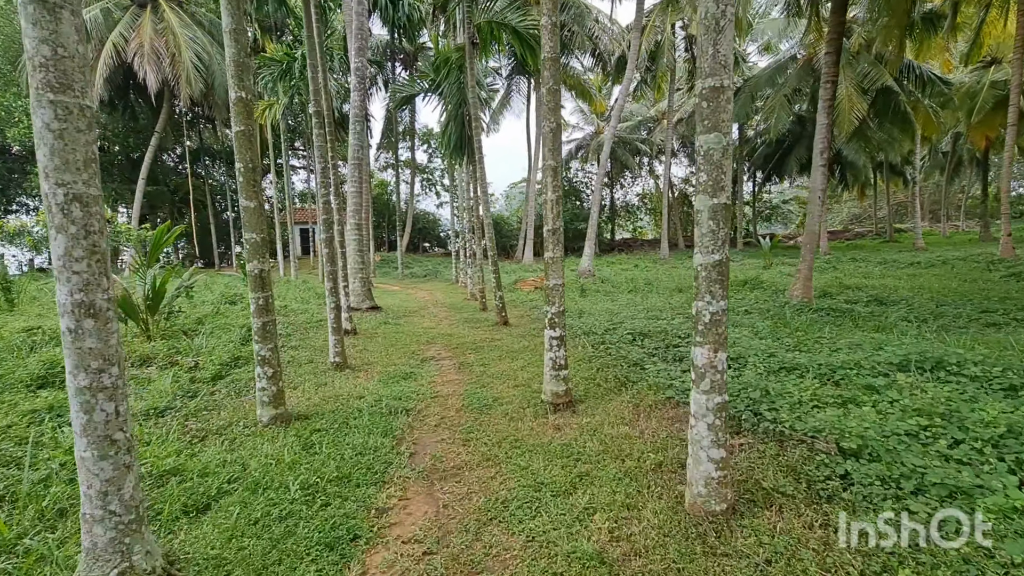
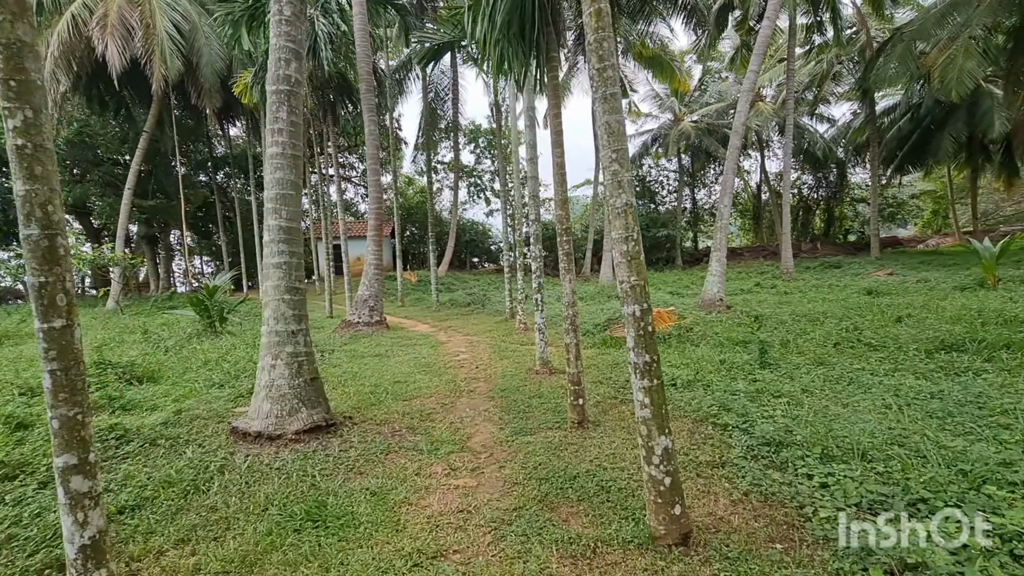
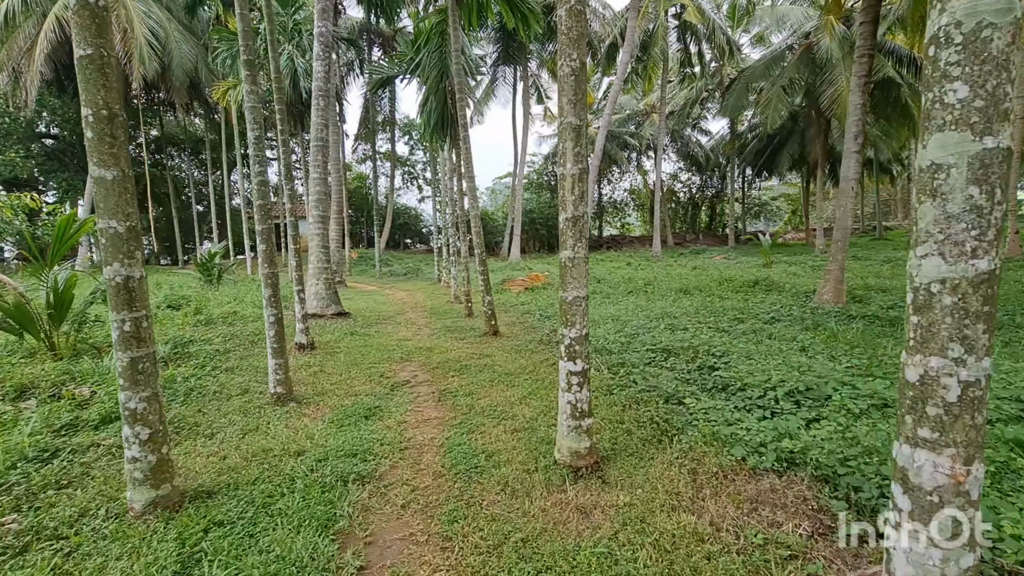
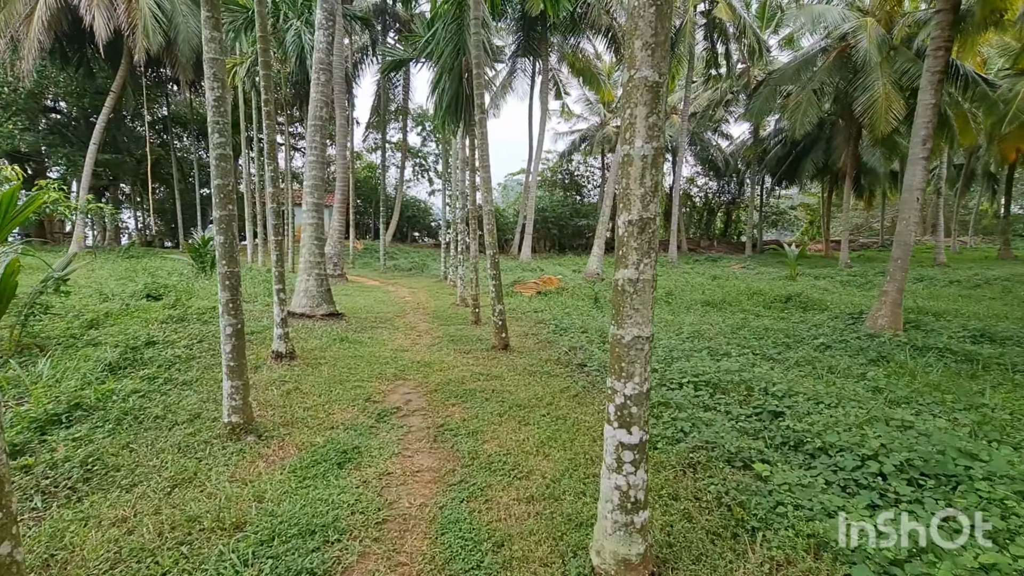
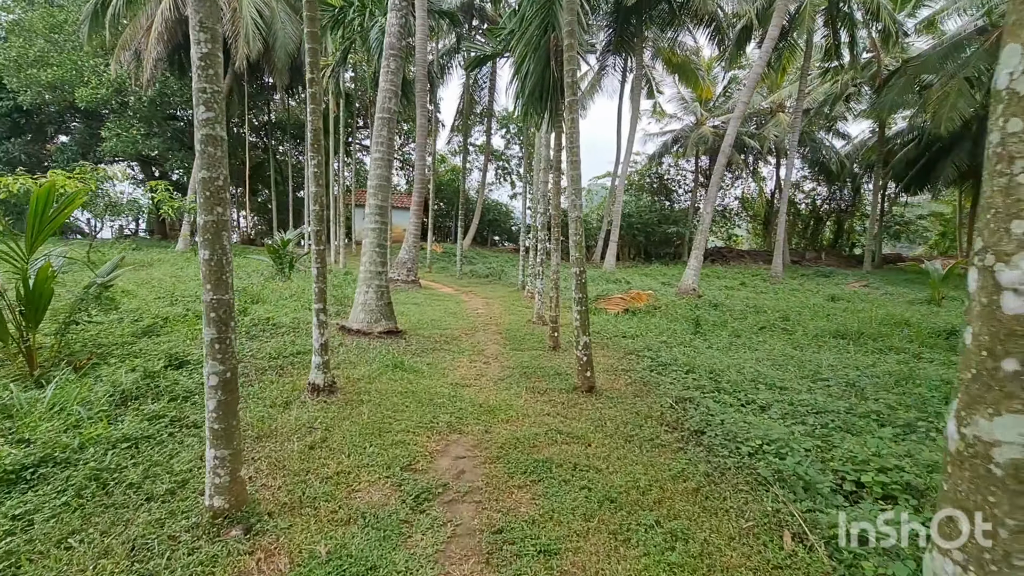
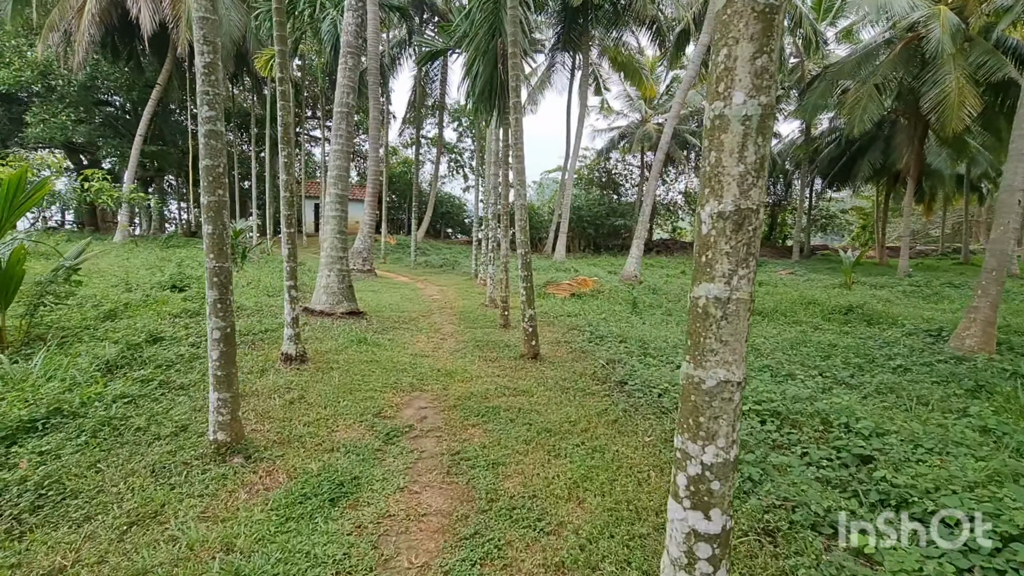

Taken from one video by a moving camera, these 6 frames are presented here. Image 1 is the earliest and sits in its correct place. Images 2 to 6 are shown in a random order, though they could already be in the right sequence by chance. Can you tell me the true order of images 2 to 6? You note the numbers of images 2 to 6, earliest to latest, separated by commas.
3, 4, 6, 5, 2
